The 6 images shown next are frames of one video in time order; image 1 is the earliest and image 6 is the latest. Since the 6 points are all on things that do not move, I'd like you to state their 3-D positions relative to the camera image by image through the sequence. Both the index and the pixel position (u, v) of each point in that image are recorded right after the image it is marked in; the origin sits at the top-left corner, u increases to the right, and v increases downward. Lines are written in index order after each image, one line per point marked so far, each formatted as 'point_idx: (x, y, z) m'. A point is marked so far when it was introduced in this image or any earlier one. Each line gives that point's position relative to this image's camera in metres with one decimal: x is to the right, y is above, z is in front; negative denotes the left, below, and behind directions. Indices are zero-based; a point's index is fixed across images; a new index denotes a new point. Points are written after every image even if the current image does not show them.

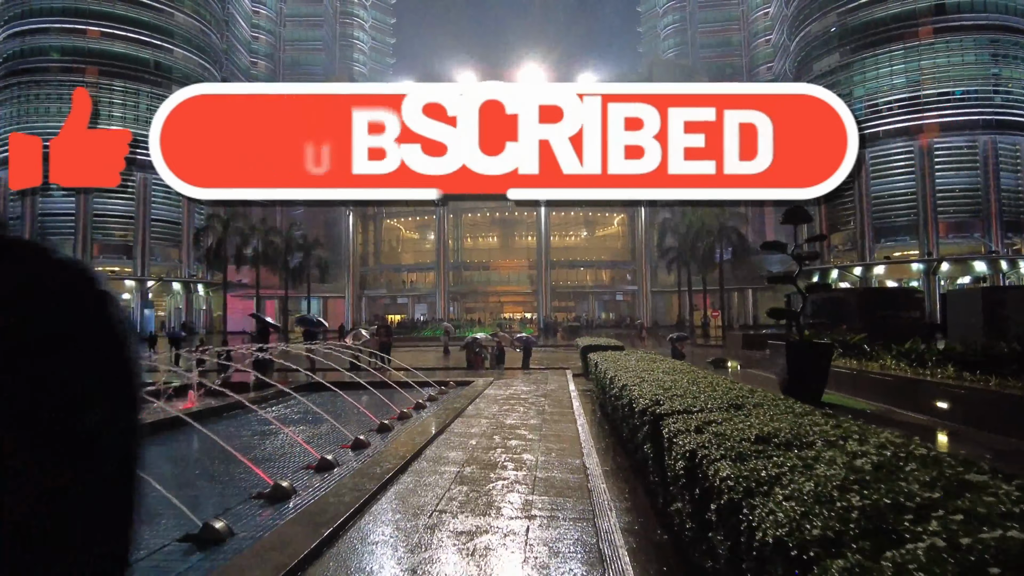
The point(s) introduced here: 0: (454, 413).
0: (-0.8, -1.7, +8.6) m
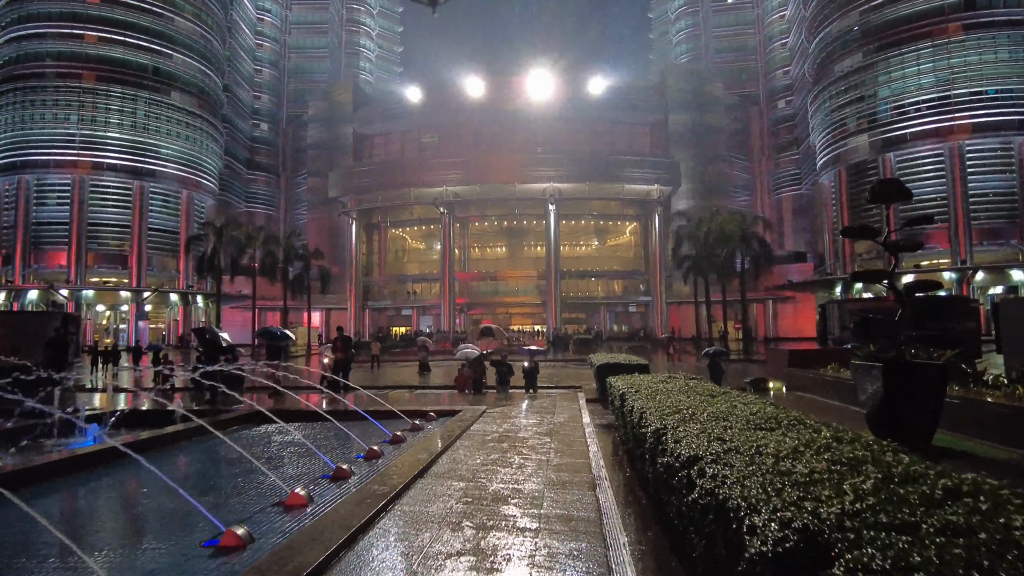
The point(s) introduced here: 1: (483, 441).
0: (-0.9, -1.7, +6.0) m
1: (-0.3, -1.9, +7.7) m
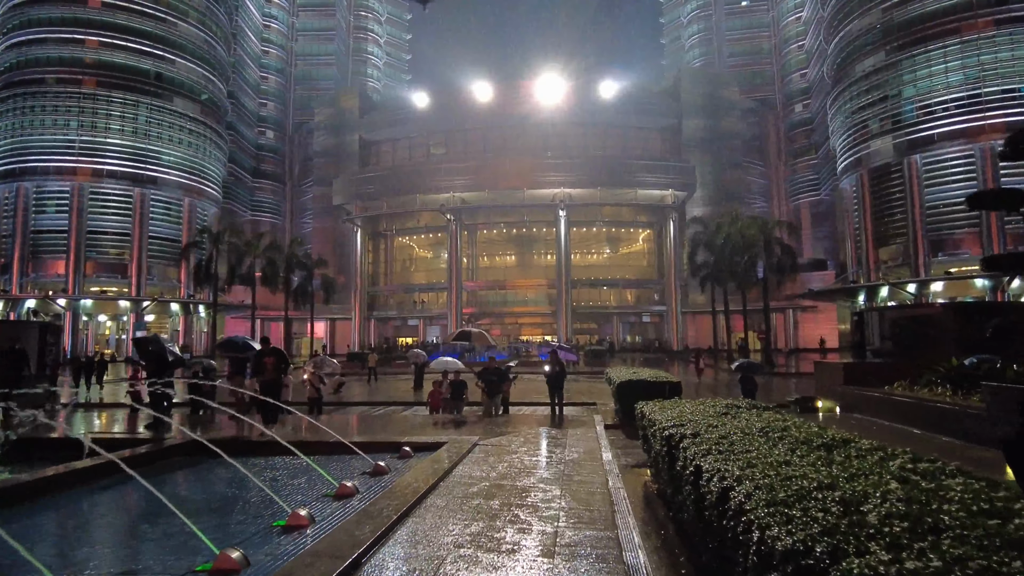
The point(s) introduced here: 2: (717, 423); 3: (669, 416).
0: (-0.9, -1.6, +3.9) m
1: (-0.4, -1.8, +5.6) m
2: (+1.5, -1.0, +4.6) m
3: (+1.4, -1.1, +5.4) m
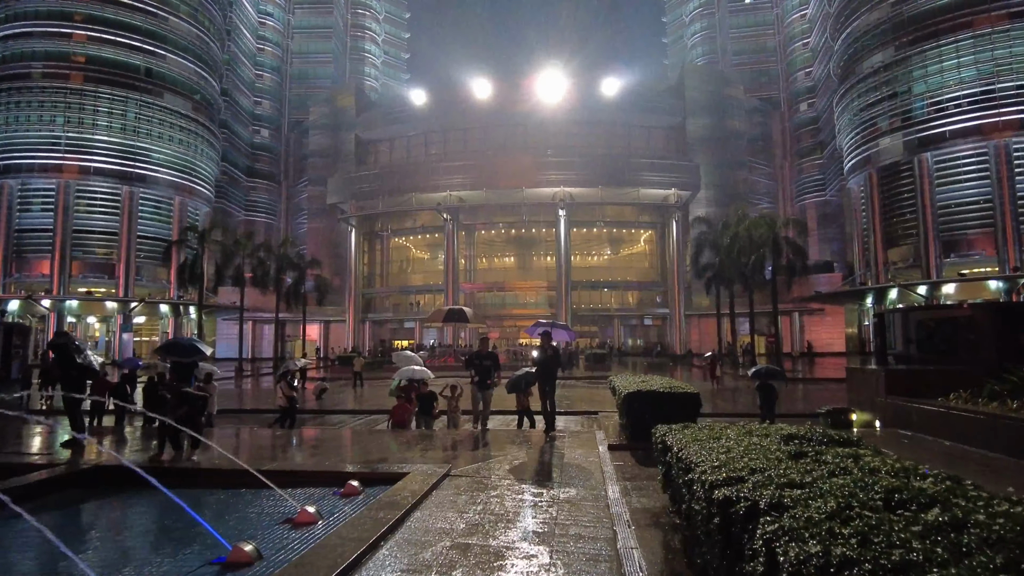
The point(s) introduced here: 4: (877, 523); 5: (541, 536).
0: (-1.1, -1.5, +2.2) m
1: (-0.6, -1.7, +4.0) m
2: (+1.3, -0.9, +2.9) m
3: (+1.2, -1.0, +3.8) m
4: (+1.3, -0.8, +2.3) m
5: (+0.2, -1.7, +4.6) m
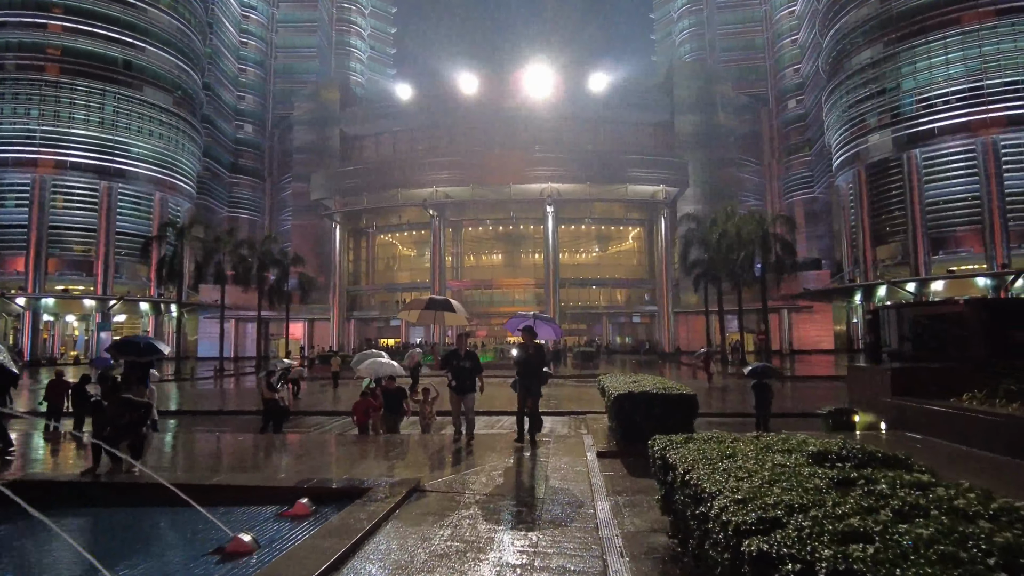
0: (-1.3, -1.4, +1.5) m
1: (-0.7, -1.6, +3.2) m
2: (+1.2, -0.8, +2.2) m
3: (+1.0, -0.9, +3.0) m
4: (+1.2, -0.7, +1.6) m
5: (+0.1, -1.7, +3.9) m
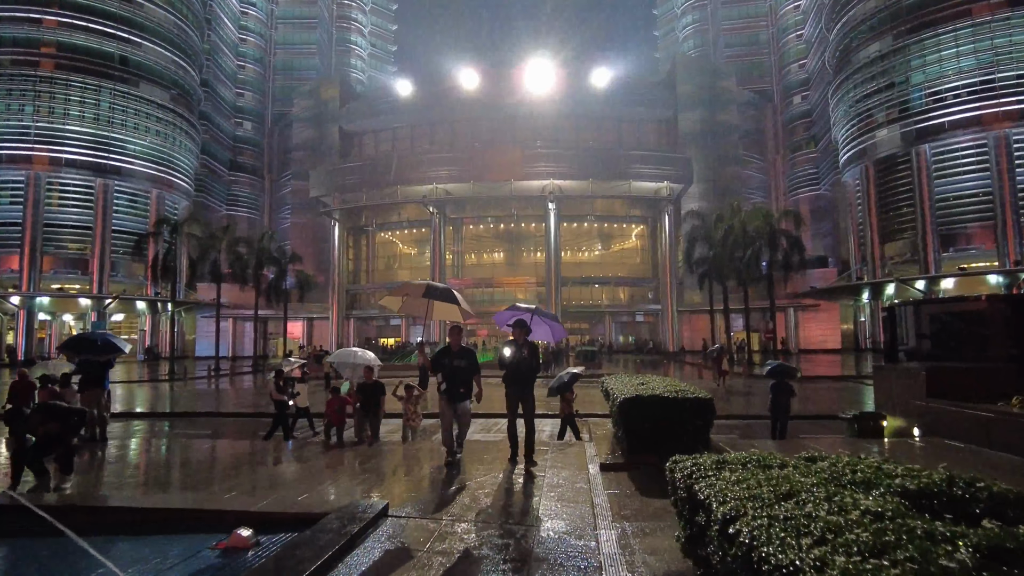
0: (-1.4, -1.3, +0.6) m
1: (-0.8, -1.5, +2.3) m
2: (+1.1, -0.7, +1.3) m
3: (+0.9, -0.8, +2.1) m
4: (+1.1, -0.6, +0.7) m
5: (0.0, -1.6, +3.0) m
